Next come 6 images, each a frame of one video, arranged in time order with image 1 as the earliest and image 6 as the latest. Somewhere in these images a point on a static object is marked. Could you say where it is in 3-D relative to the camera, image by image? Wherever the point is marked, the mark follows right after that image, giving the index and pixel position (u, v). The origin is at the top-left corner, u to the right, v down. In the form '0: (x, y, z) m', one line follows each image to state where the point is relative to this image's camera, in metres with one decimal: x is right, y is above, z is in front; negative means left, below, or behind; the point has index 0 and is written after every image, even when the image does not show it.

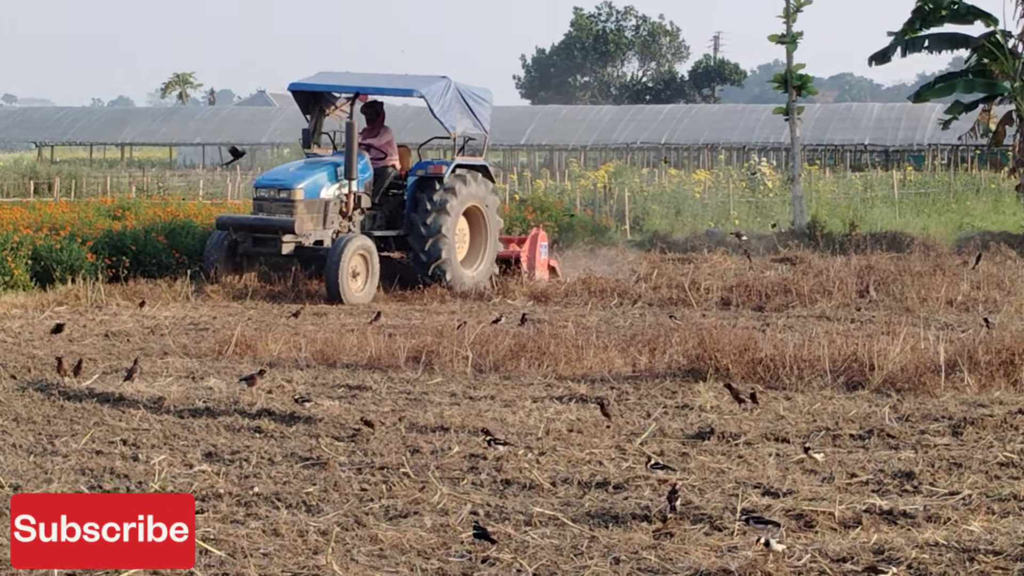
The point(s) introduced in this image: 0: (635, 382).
0: (+0.8, -0.6, +7.9) m
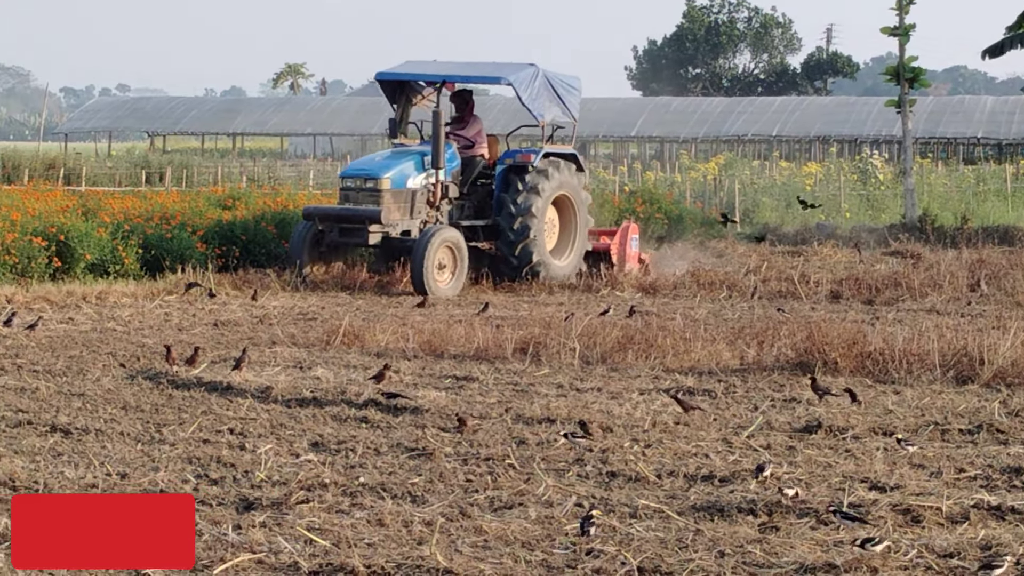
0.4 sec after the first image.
0: (+1.4, -0.5, +7.9) m
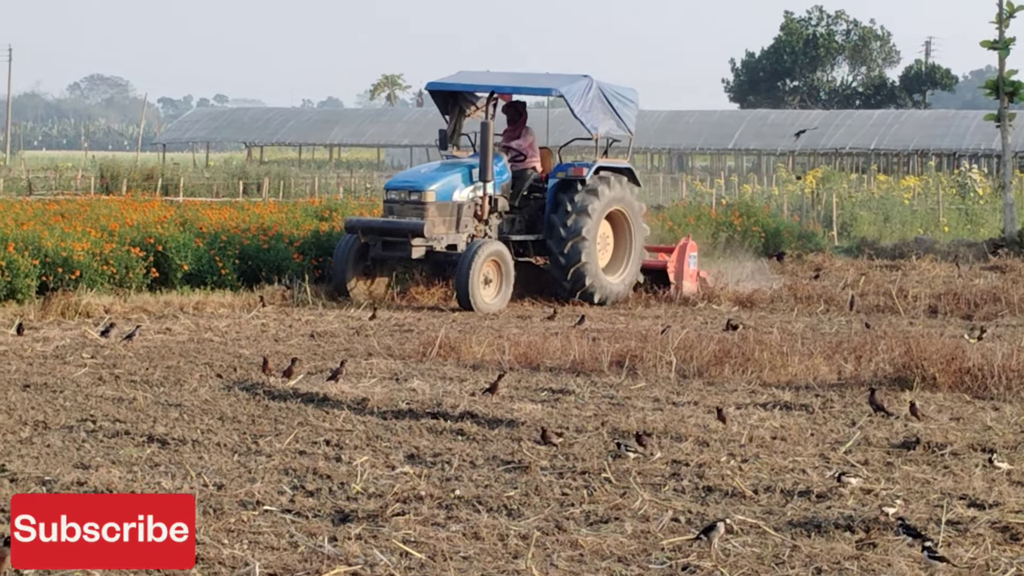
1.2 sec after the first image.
0: (+1.9, -0.6, +7.8) m
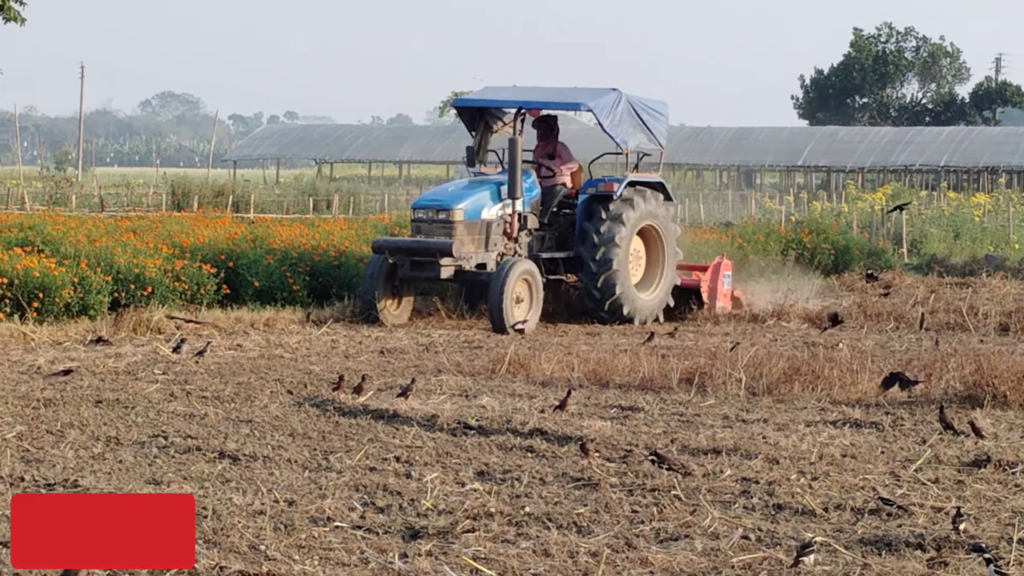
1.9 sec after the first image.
0: (+2.3, -0.7, +7.8) m
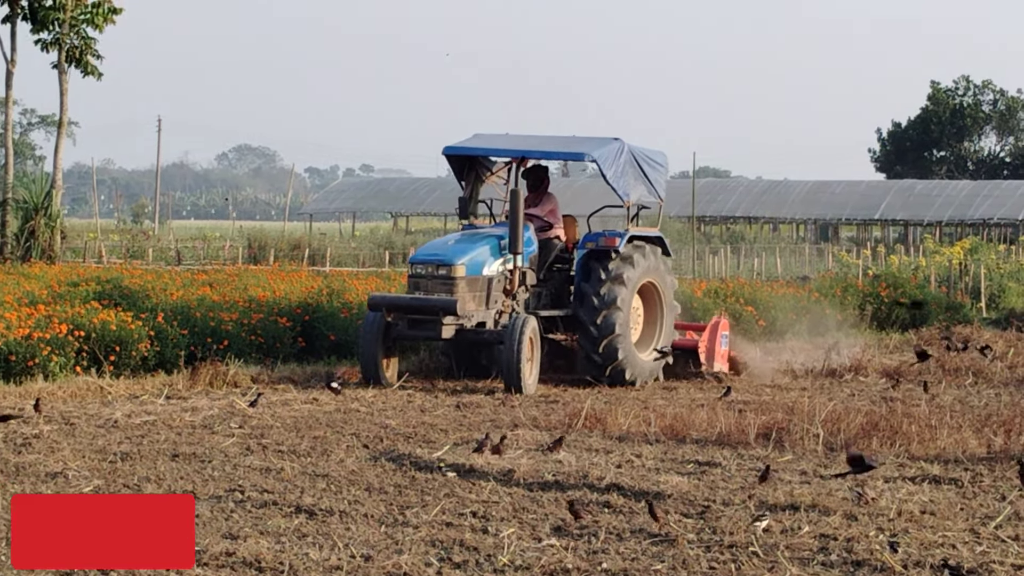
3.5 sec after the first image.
0: (+2.8, -1.0, +7.7) m
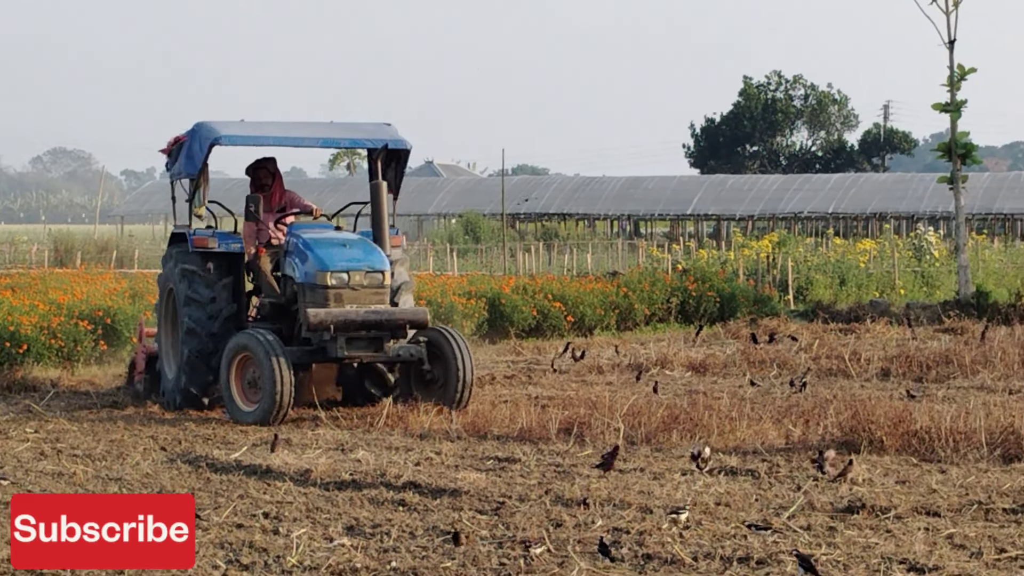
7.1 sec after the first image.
0: (+1.7, -1.0, +7.6) m
